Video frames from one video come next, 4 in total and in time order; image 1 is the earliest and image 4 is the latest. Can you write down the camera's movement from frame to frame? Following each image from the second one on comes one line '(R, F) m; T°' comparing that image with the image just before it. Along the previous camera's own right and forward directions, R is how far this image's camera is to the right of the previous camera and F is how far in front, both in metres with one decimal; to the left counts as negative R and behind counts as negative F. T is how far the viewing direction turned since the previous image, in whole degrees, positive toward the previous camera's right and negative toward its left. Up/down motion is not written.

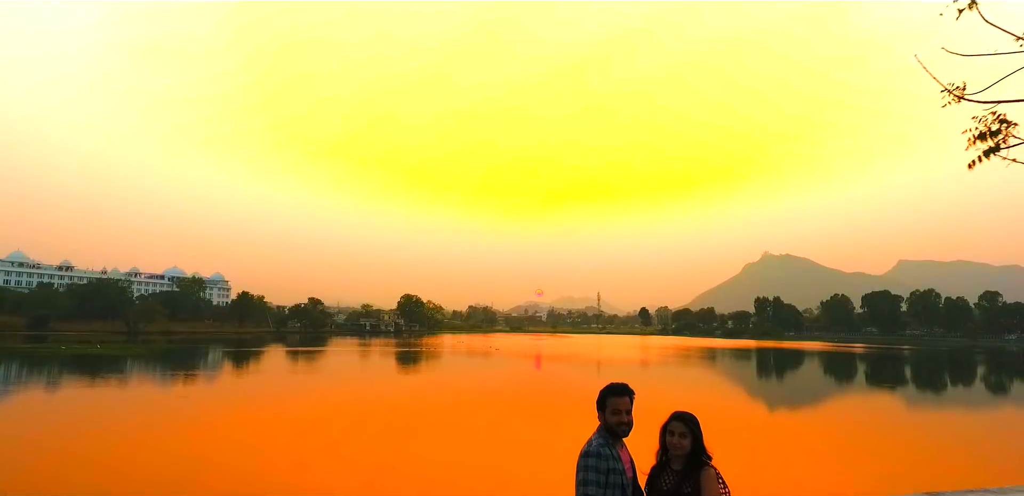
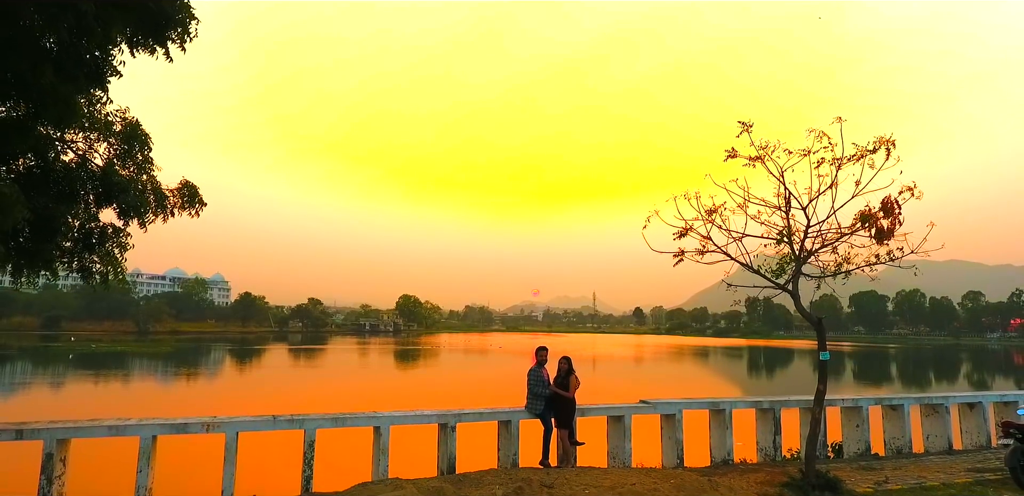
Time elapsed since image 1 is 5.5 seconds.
(-1.0, -3.5) m; +1°
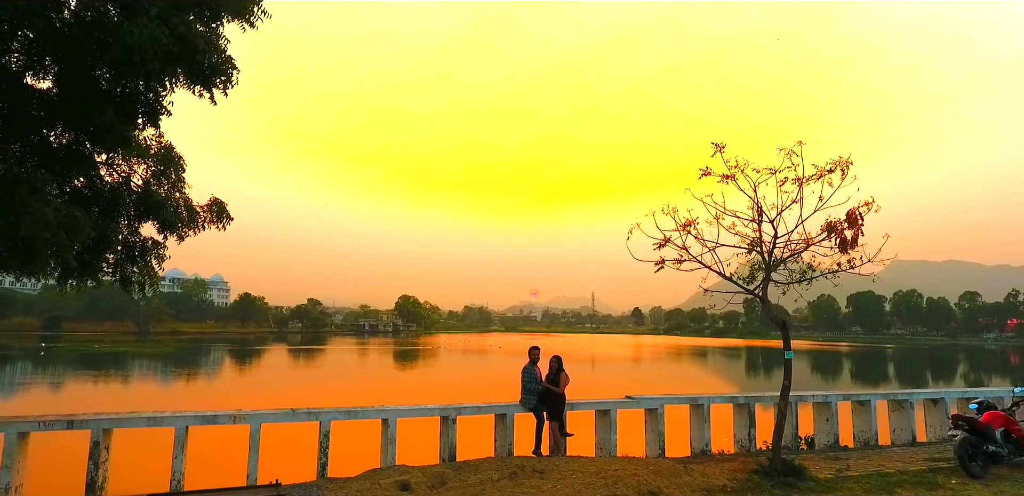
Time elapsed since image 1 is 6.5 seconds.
(0.0, -0.6) m; 0°
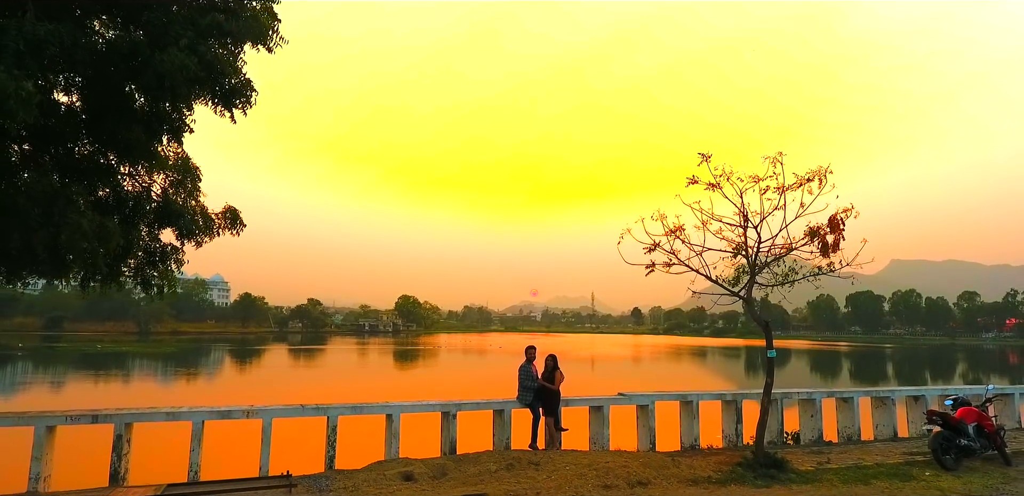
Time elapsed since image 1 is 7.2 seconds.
(0.0, -0.3) m; 0°
